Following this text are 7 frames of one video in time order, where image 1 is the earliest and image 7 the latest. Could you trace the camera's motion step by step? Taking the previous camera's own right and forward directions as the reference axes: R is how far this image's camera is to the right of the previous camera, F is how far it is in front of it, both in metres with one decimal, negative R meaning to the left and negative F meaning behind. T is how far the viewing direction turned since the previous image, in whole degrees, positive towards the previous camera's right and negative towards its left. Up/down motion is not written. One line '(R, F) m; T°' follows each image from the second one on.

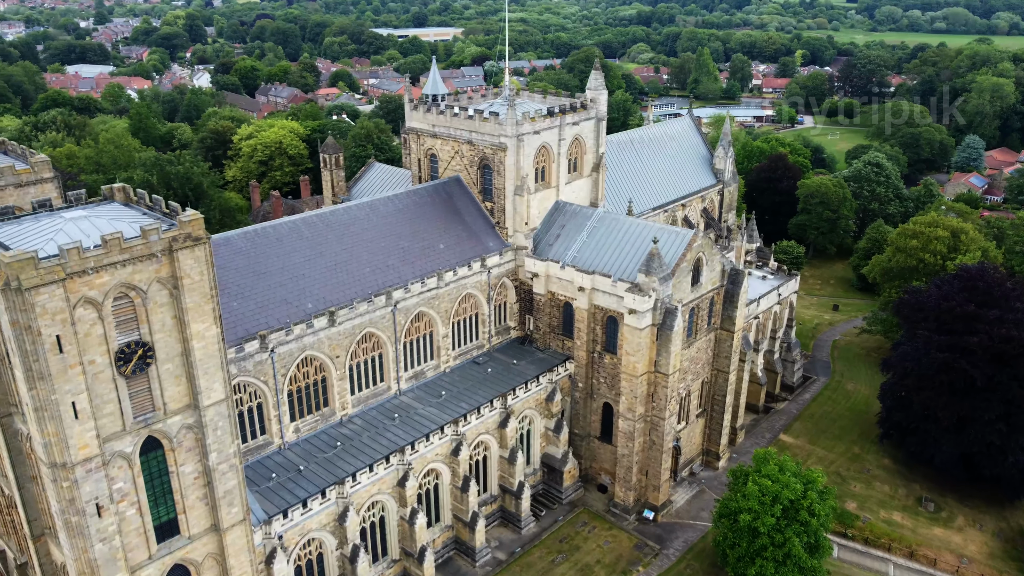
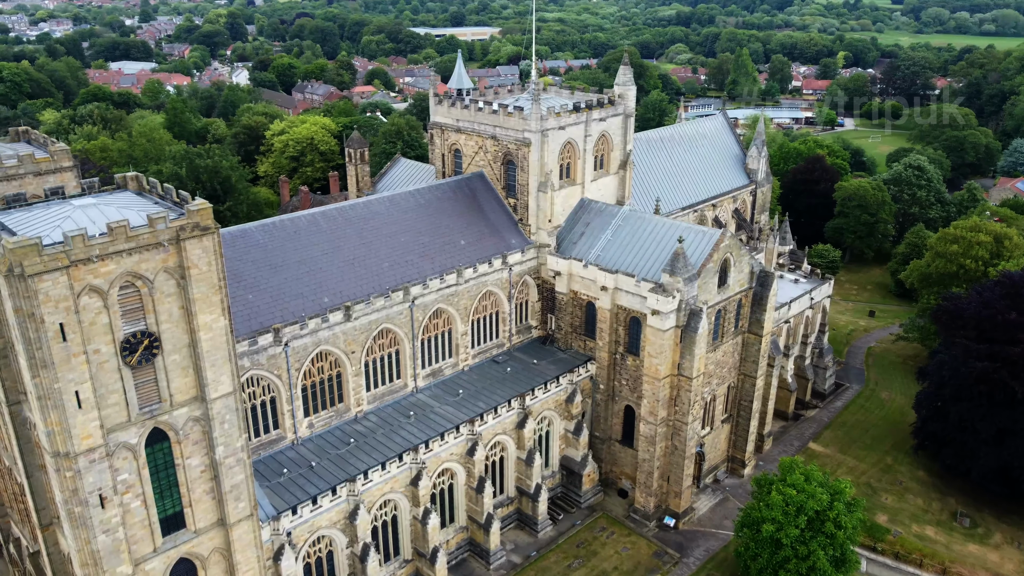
(+0.6, +0.7) m; -2°
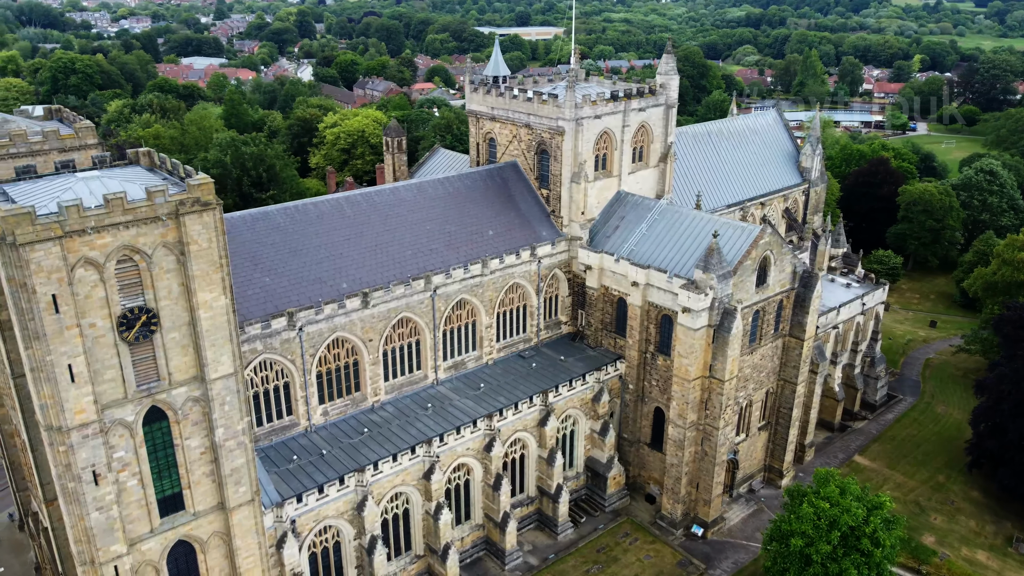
(+1.4, +1.2) m; -4°
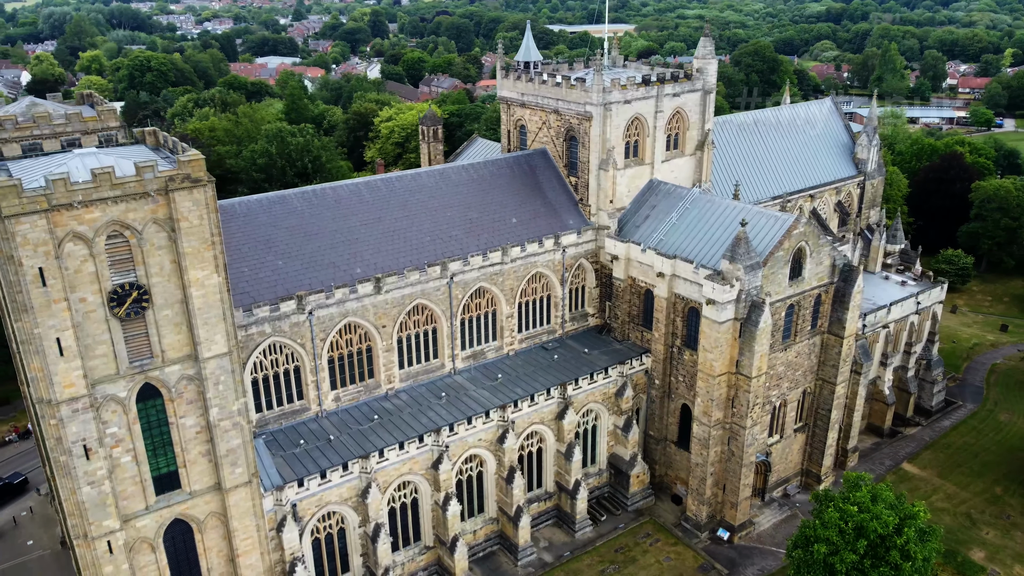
(+2.1, +1.0) m; -5°
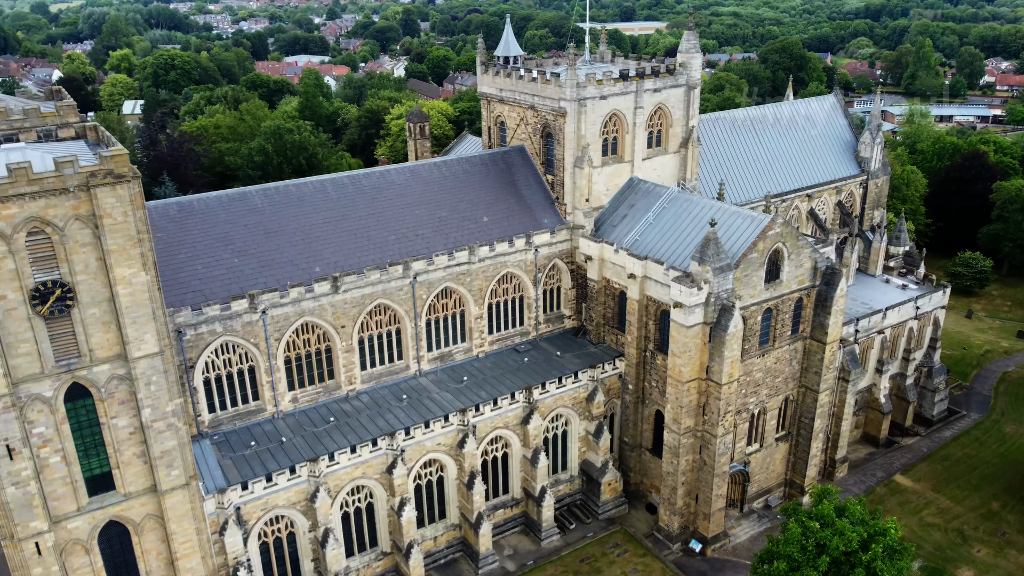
(+2.7, +0.9) m; -2°
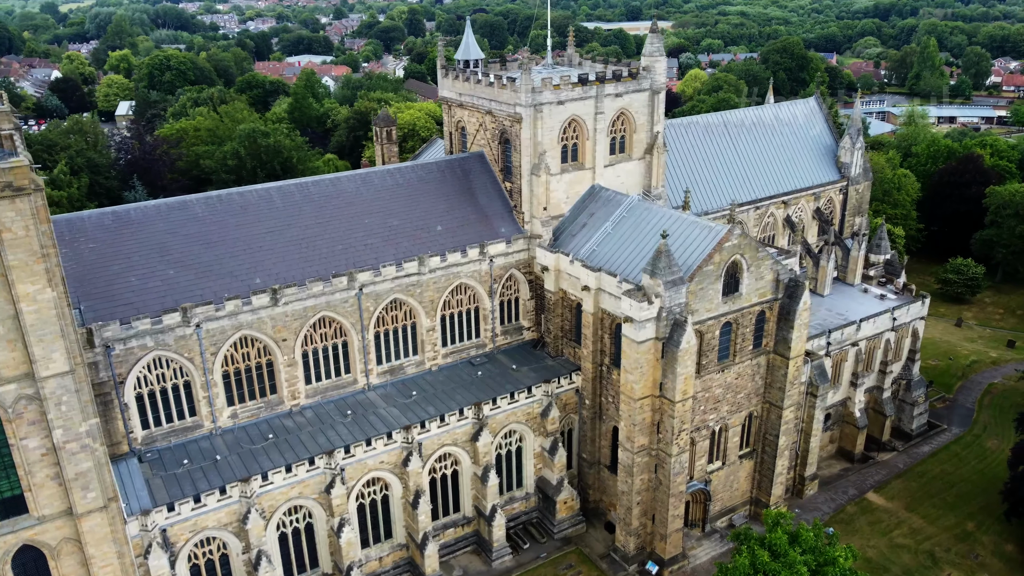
(+2.3, +1.1) m; -1°
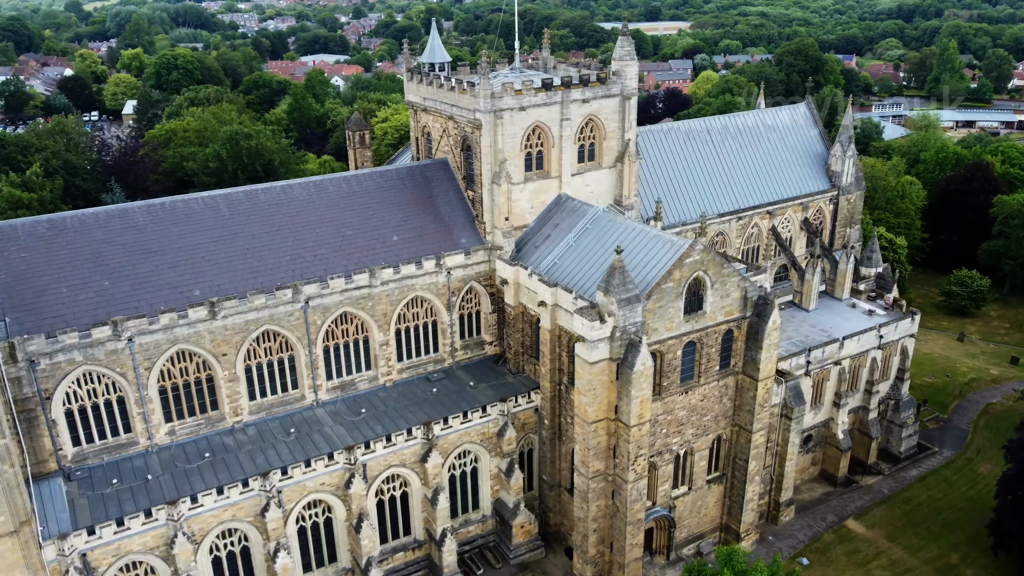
(+2.4, +1.4) m; -1°
